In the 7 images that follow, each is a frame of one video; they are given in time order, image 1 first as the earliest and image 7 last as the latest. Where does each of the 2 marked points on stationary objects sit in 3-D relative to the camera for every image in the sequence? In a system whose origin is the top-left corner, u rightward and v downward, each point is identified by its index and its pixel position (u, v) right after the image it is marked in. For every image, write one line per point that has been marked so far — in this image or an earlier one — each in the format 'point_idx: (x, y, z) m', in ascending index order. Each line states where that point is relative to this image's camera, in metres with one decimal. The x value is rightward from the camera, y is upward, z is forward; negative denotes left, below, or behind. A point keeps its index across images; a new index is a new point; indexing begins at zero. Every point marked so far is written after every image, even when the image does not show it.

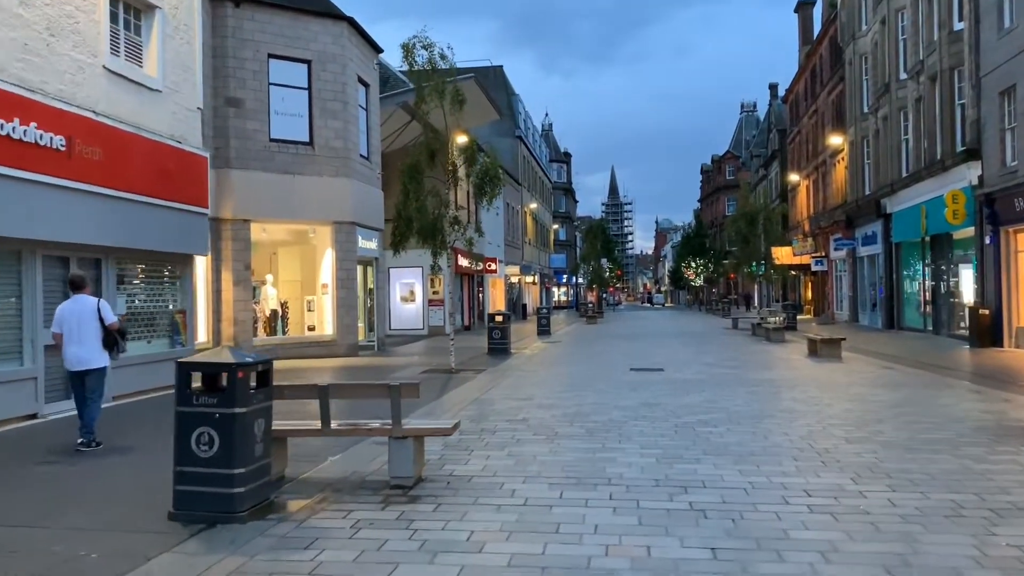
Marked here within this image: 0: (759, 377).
0: (+4.4, -1.6, +15.2) m
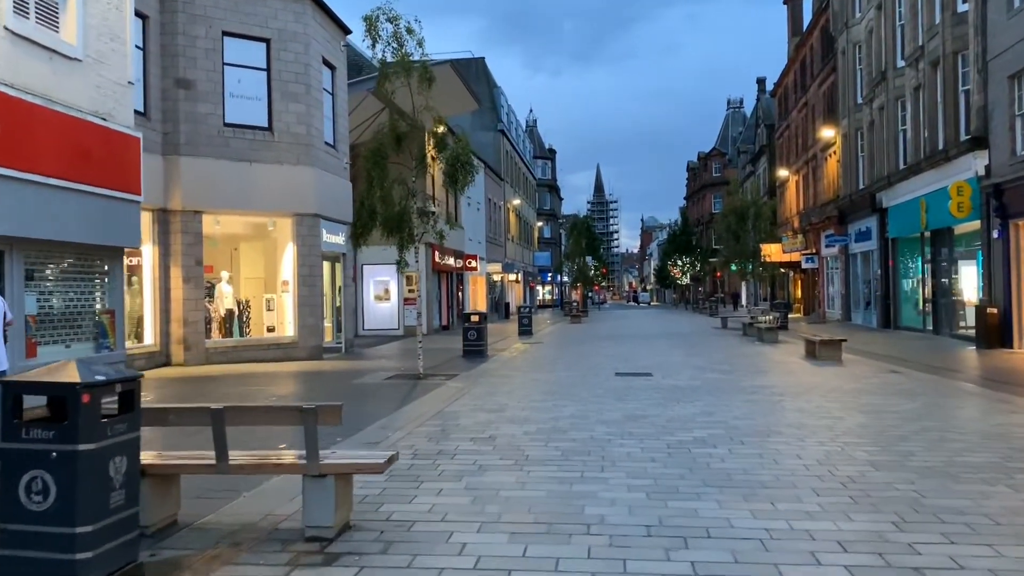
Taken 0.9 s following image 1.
0: (+4.0, -1.5, +13.8) m
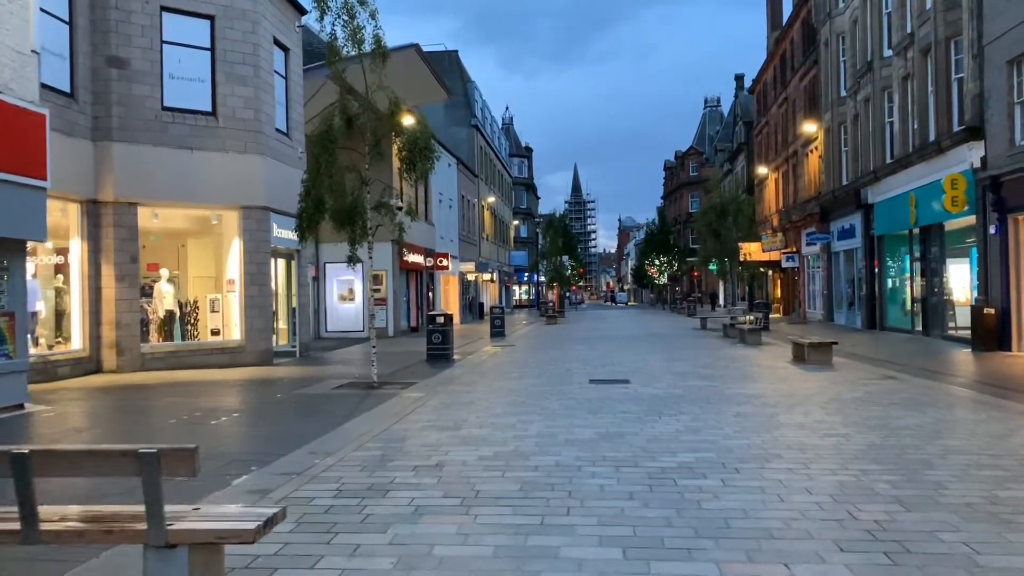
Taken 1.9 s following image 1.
0: (+3.4, -1.5, +12.5) m
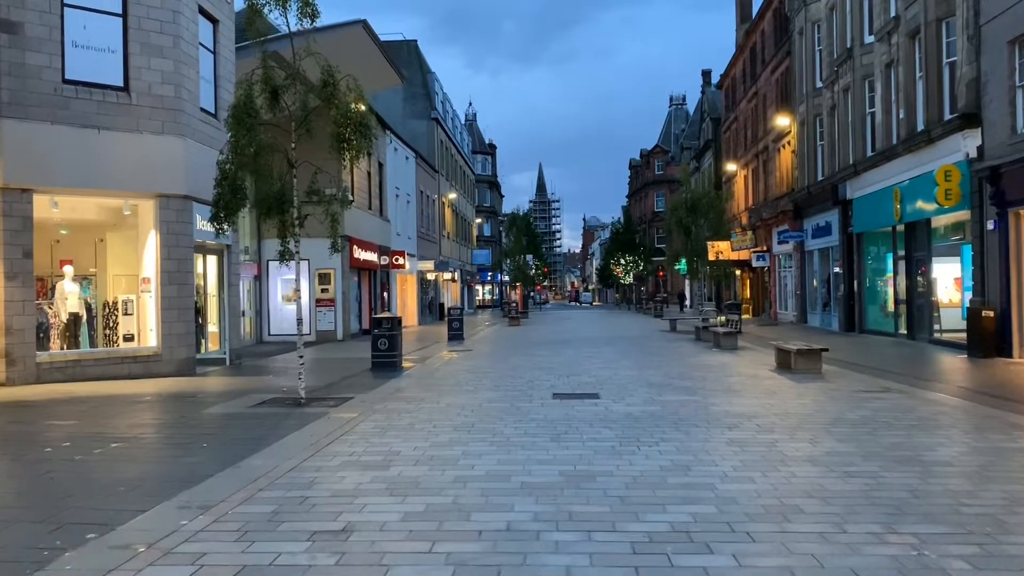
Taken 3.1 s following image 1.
0: (+2.8, -1.5, +10.7) m
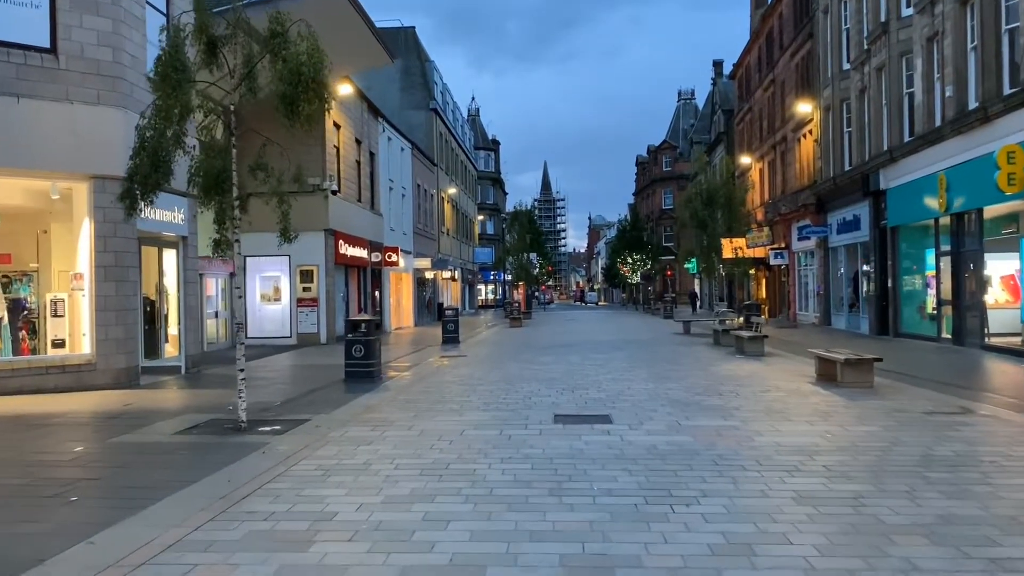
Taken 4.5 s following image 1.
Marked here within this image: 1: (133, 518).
0: (+2.7, -1.5, +8.4) m
1: (-2.5, -1.5, +5.7) m
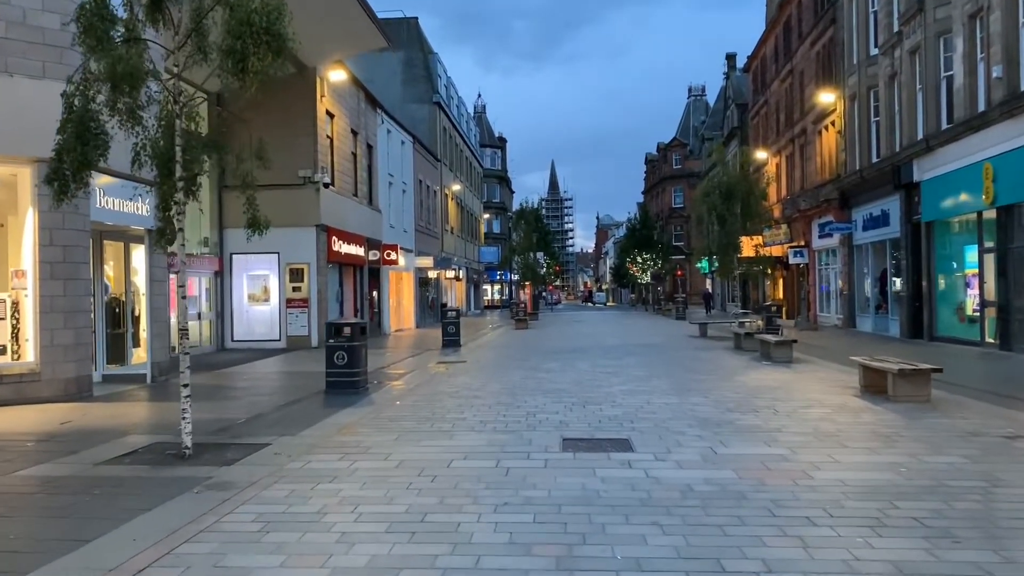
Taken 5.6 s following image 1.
0: (+2.7, -1.5, +6.7) m
1: (-2.6, -1.5, +4.1) m
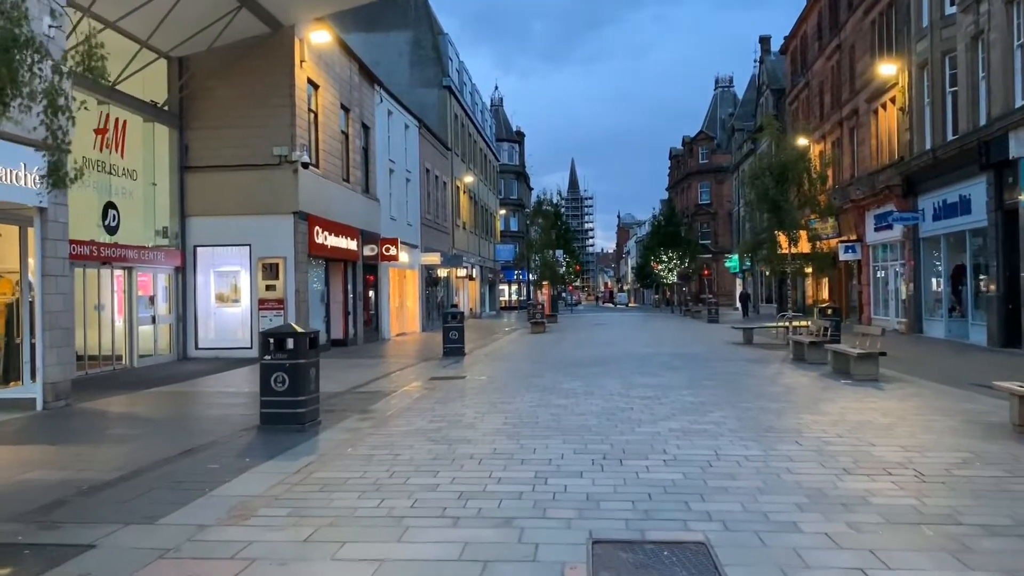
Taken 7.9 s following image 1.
0: (+2.6, -1.4, +3.1) m
1: (-2.7, -1.5, +0.6) m
